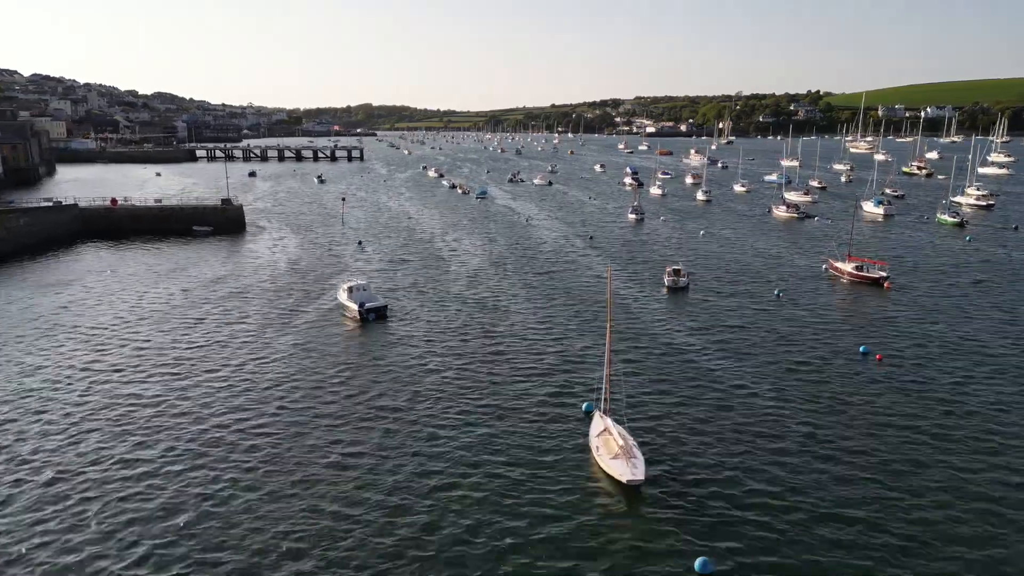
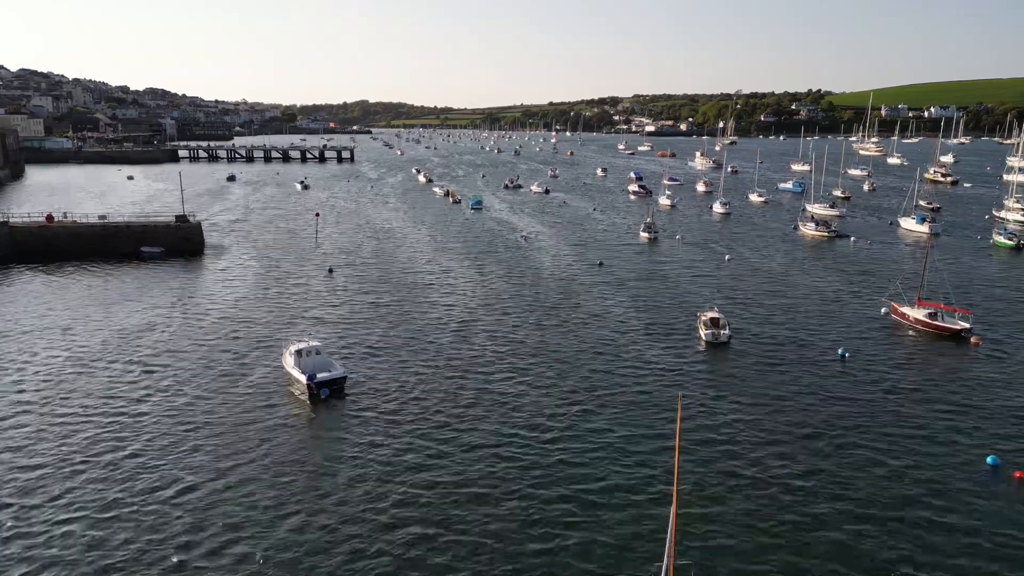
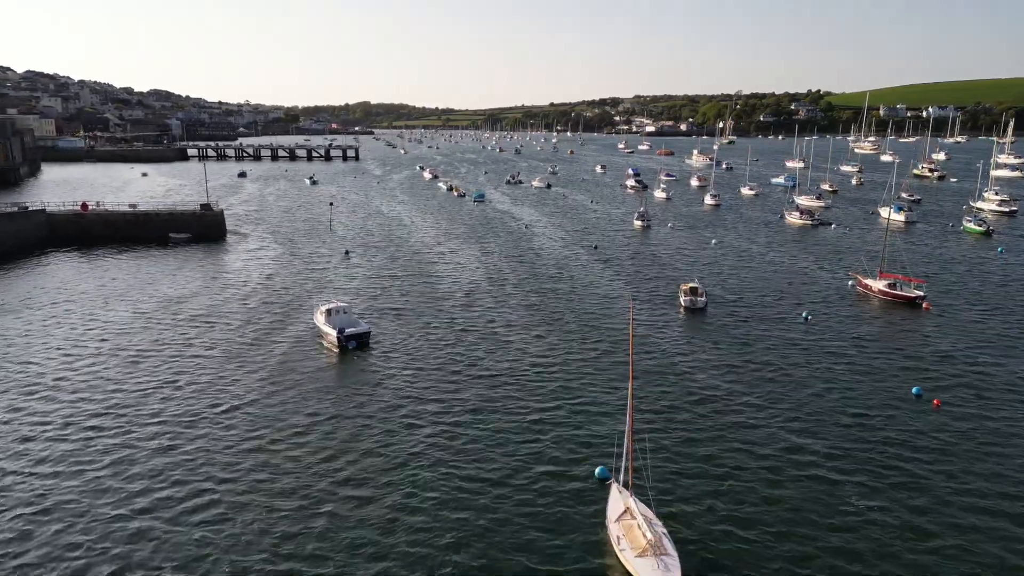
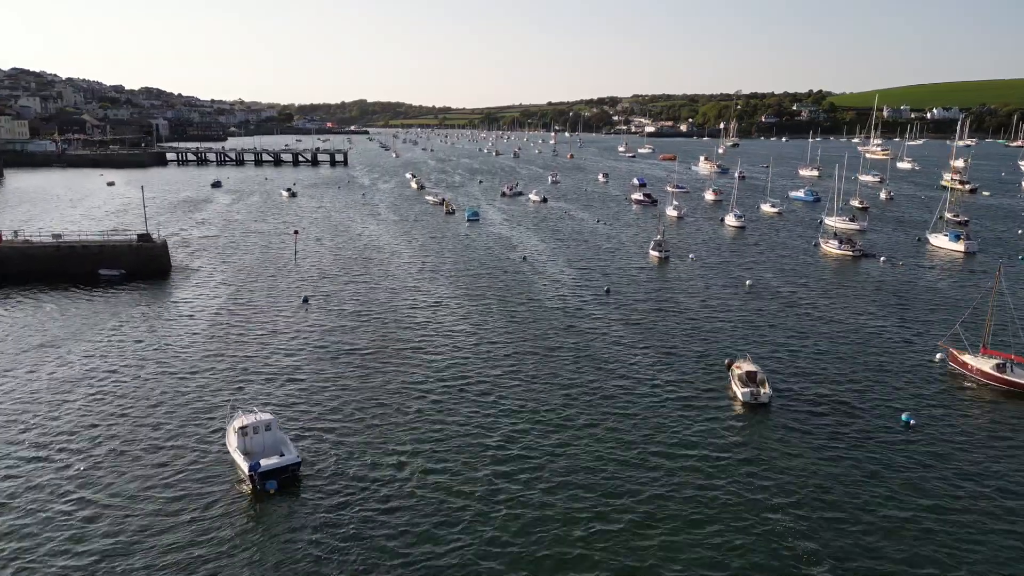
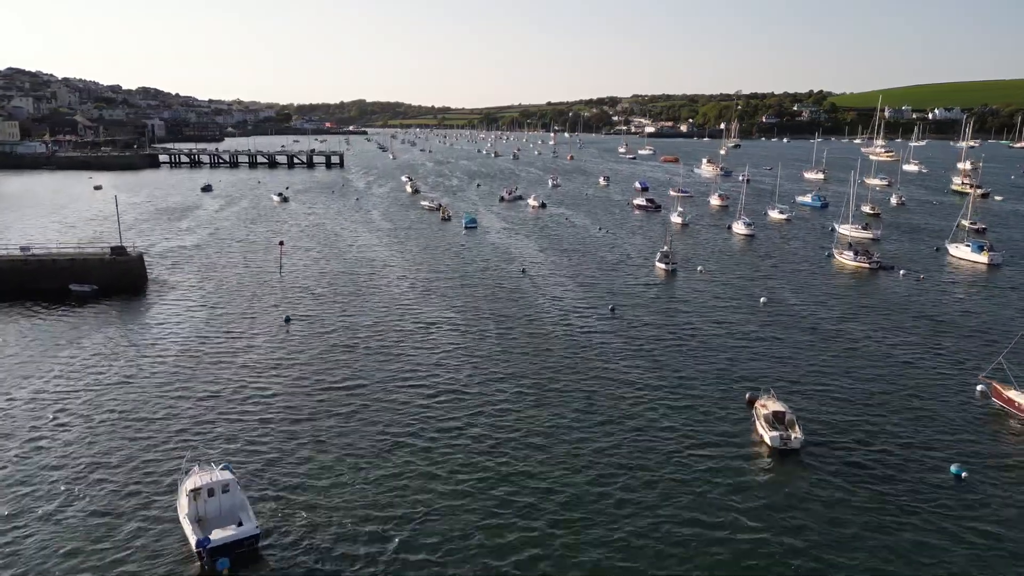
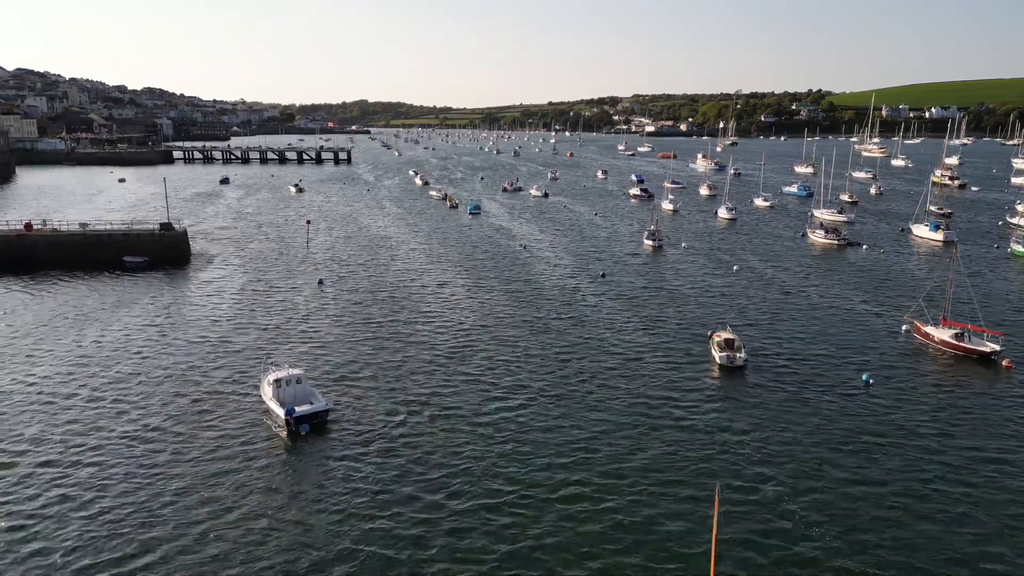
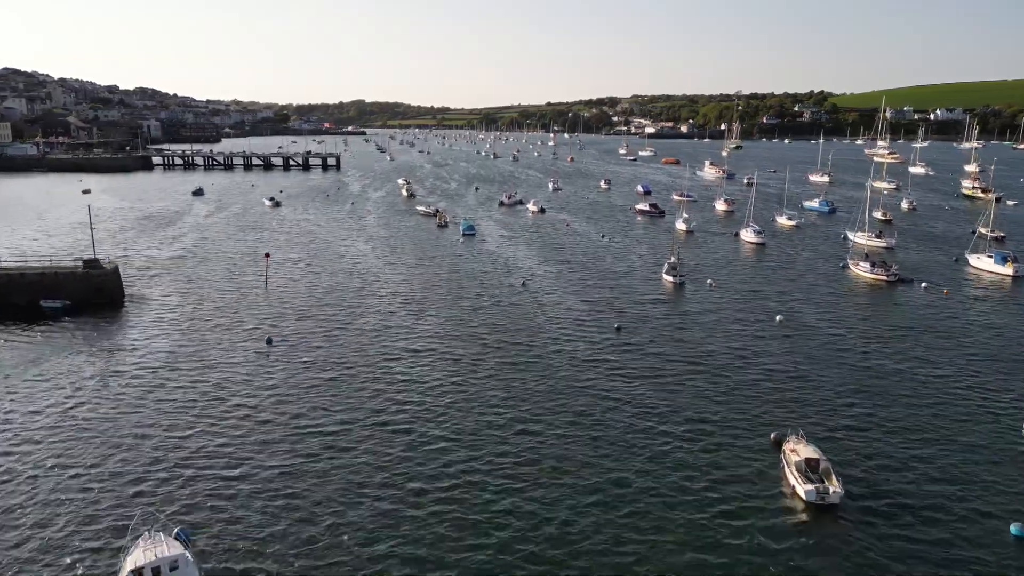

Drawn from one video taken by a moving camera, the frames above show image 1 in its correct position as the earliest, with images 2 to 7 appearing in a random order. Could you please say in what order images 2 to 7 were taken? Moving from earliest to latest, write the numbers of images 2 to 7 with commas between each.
3, 2, 6, 4, 5, 7
